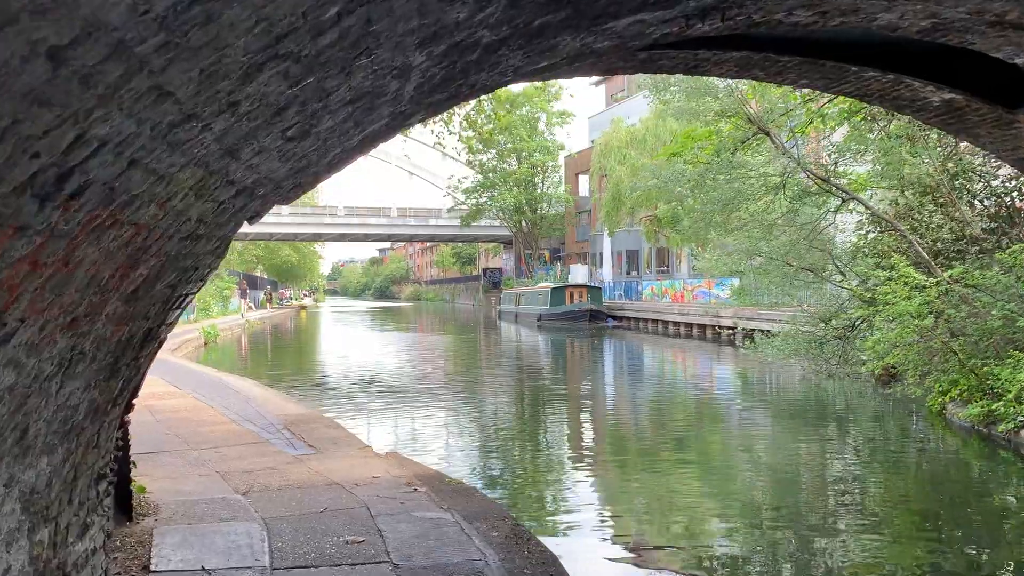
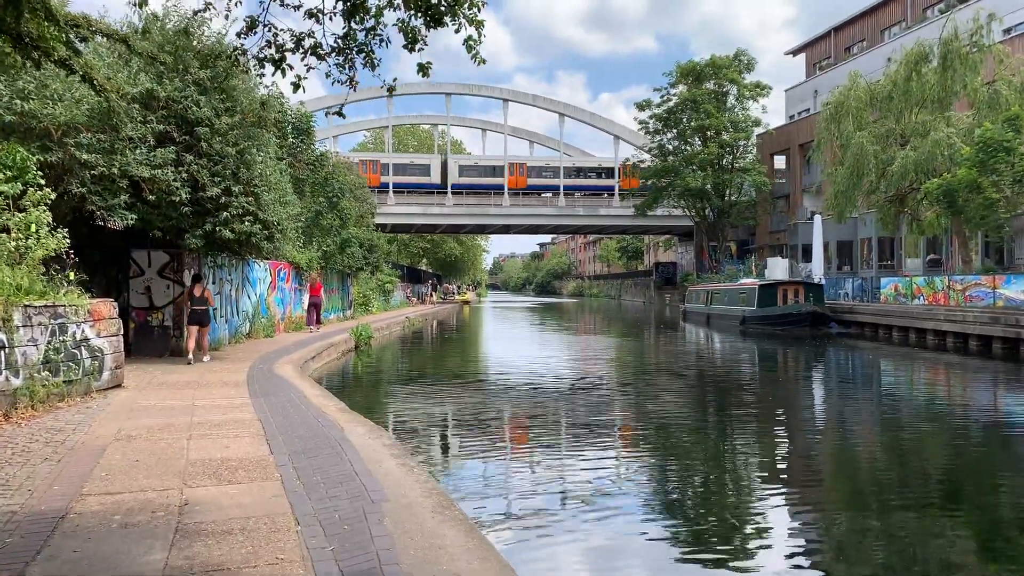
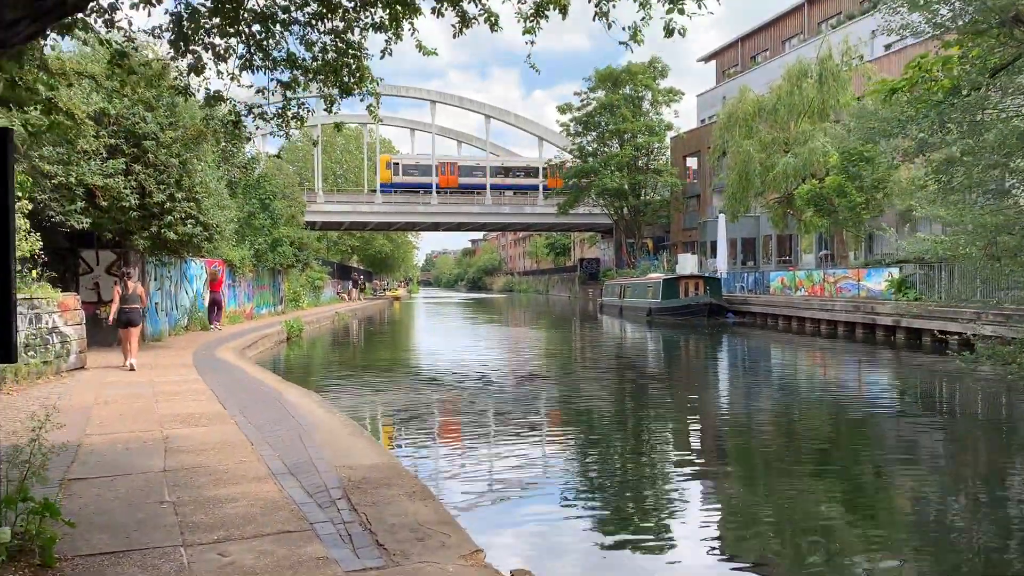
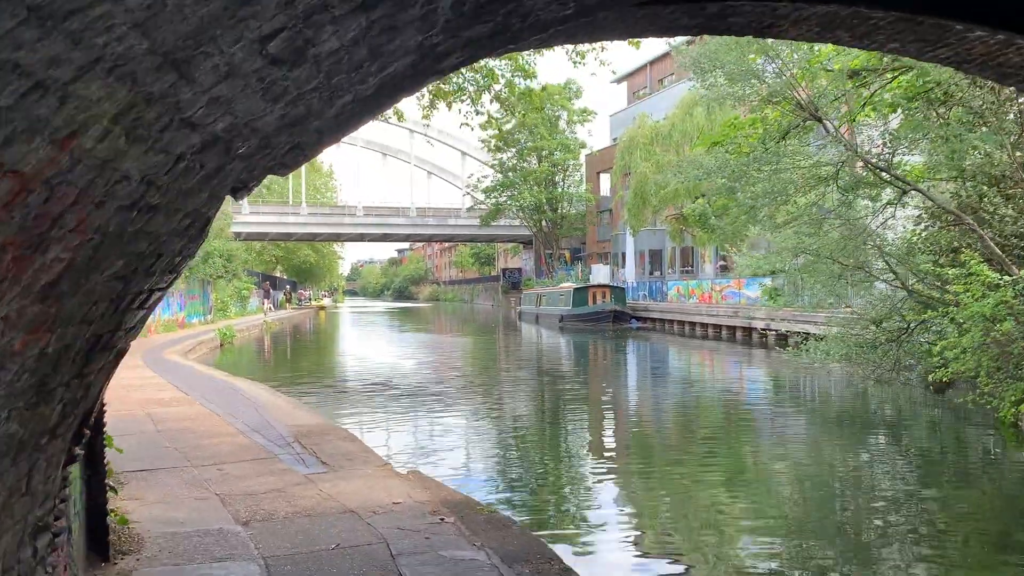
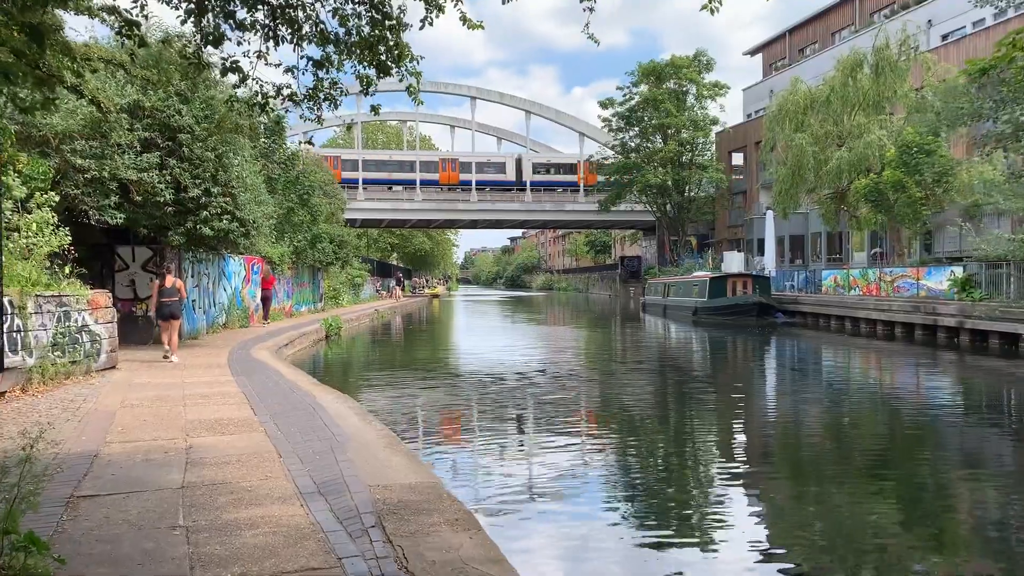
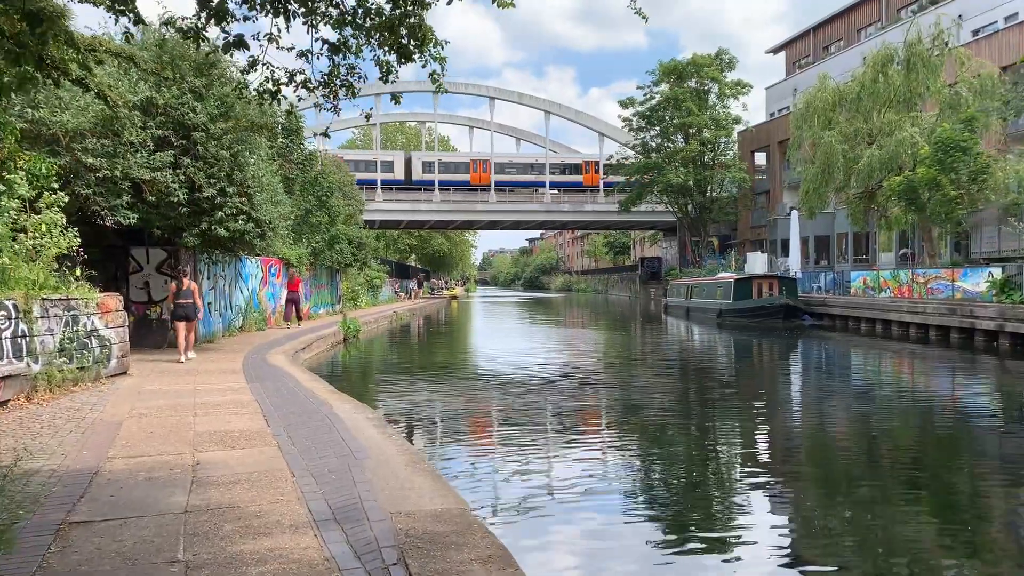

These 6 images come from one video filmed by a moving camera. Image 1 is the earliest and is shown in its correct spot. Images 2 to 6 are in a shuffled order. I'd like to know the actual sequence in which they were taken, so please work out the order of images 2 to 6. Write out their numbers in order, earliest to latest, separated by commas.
4, 3, 5, 6, 2
